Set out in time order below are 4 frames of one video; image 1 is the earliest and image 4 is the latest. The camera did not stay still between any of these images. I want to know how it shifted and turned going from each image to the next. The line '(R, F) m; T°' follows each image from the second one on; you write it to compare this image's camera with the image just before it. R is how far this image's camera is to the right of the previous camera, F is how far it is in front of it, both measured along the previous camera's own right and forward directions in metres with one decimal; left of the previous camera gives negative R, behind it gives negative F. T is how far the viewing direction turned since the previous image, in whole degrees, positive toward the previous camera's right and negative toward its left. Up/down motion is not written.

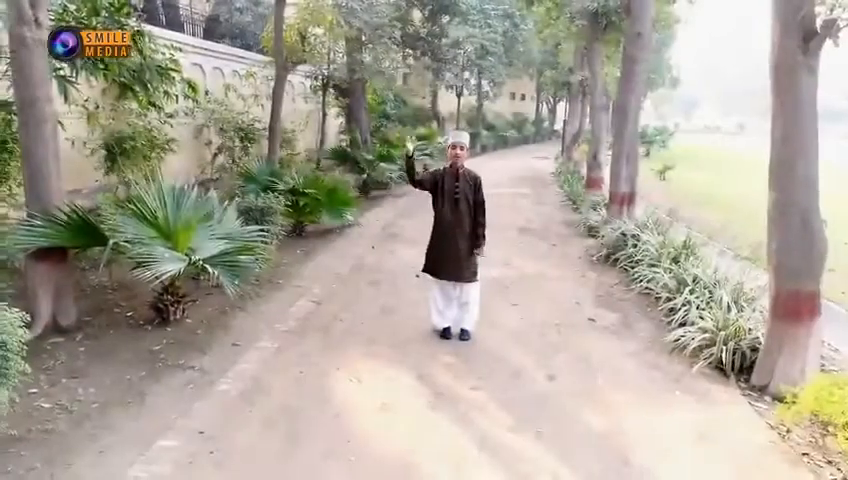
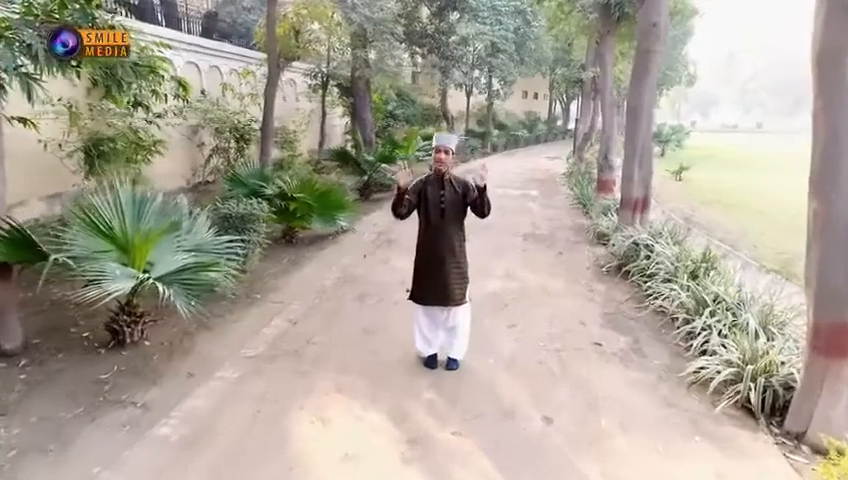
(+0.2, +0.5) m; -1°
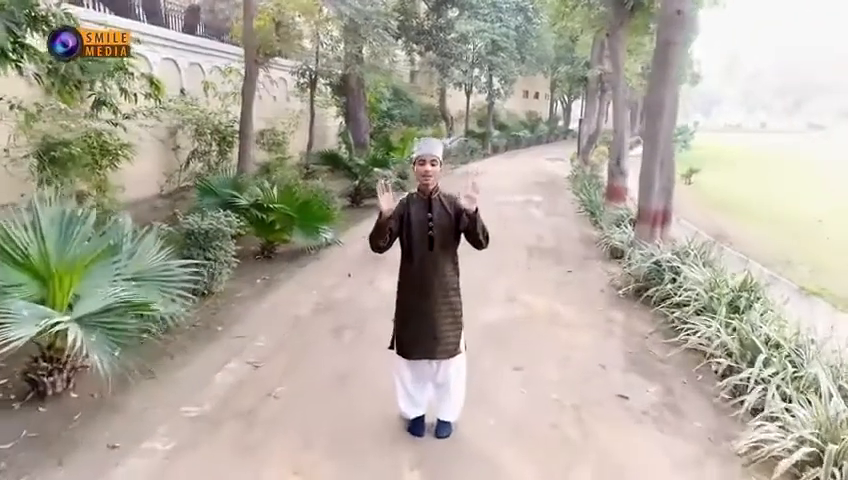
(+0.1, +0.8) m; 0°
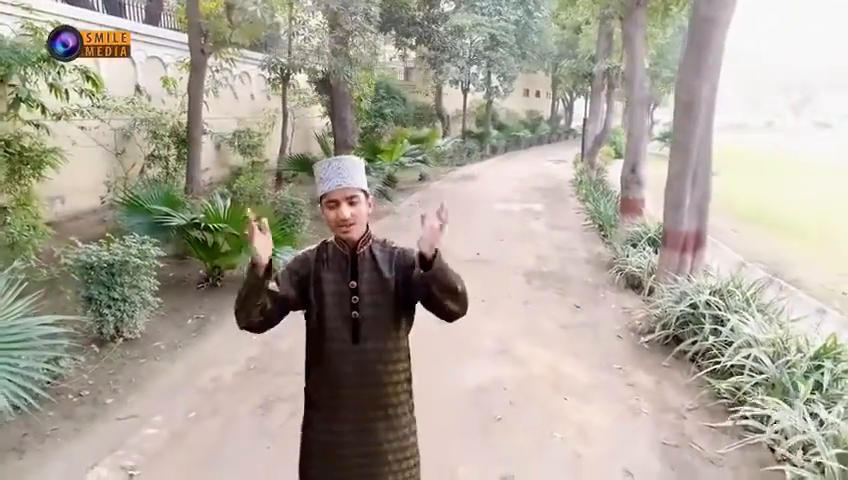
(+0.3, +1.2) m; 0°
